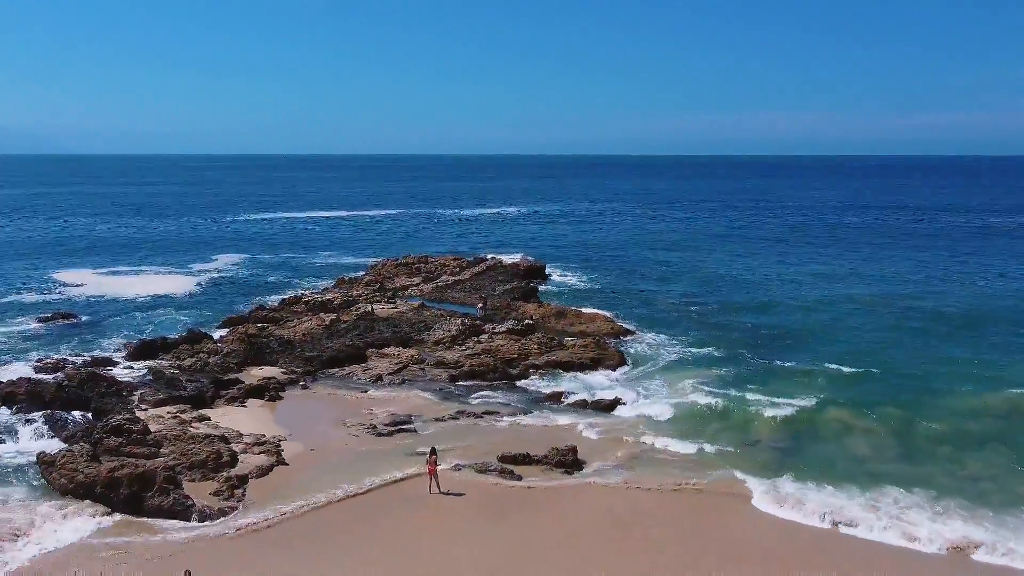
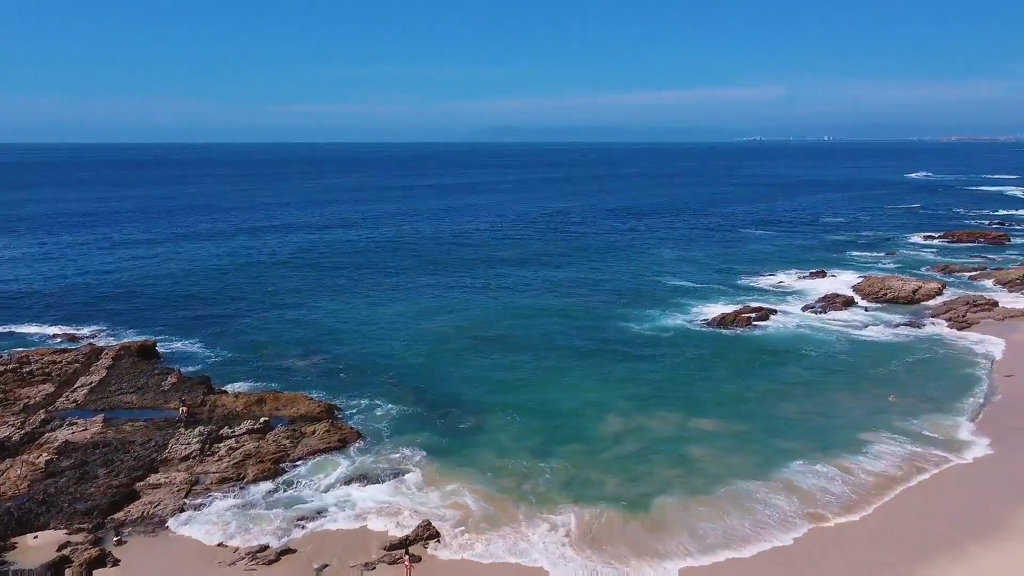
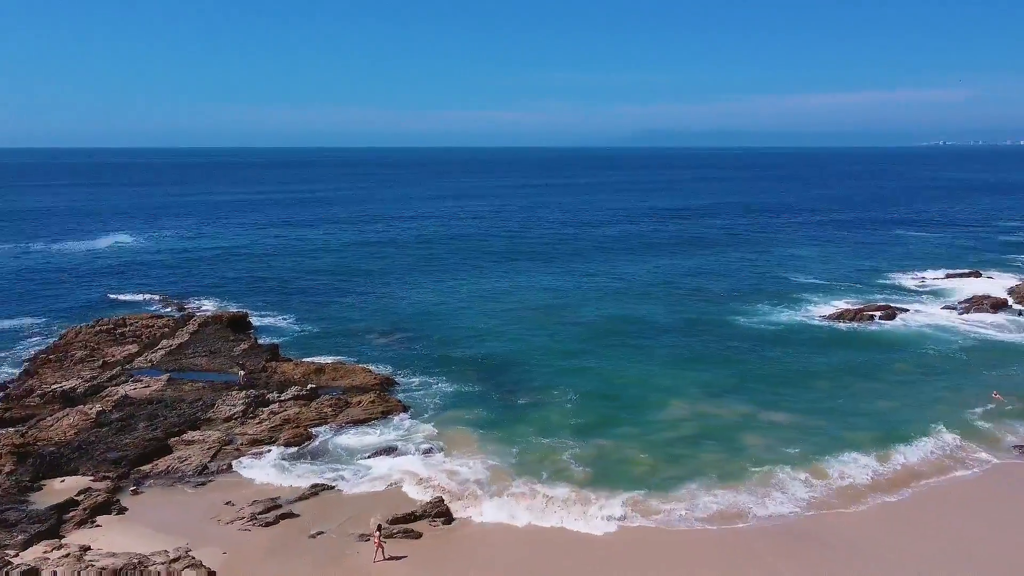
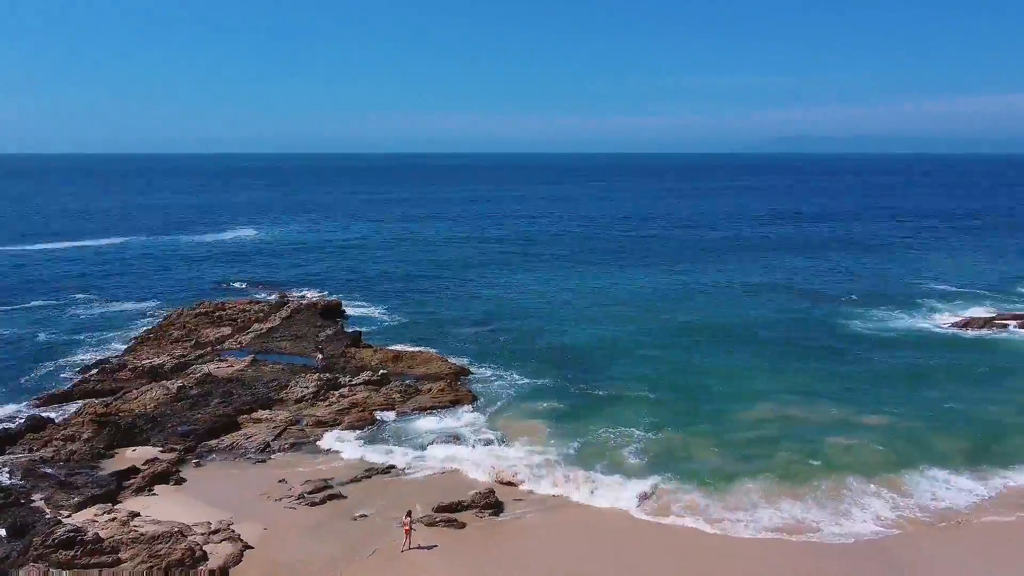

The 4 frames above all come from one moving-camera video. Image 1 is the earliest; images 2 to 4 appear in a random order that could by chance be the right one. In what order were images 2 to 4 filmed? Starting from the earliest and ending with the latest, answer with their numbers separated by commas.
4, 3, 2
